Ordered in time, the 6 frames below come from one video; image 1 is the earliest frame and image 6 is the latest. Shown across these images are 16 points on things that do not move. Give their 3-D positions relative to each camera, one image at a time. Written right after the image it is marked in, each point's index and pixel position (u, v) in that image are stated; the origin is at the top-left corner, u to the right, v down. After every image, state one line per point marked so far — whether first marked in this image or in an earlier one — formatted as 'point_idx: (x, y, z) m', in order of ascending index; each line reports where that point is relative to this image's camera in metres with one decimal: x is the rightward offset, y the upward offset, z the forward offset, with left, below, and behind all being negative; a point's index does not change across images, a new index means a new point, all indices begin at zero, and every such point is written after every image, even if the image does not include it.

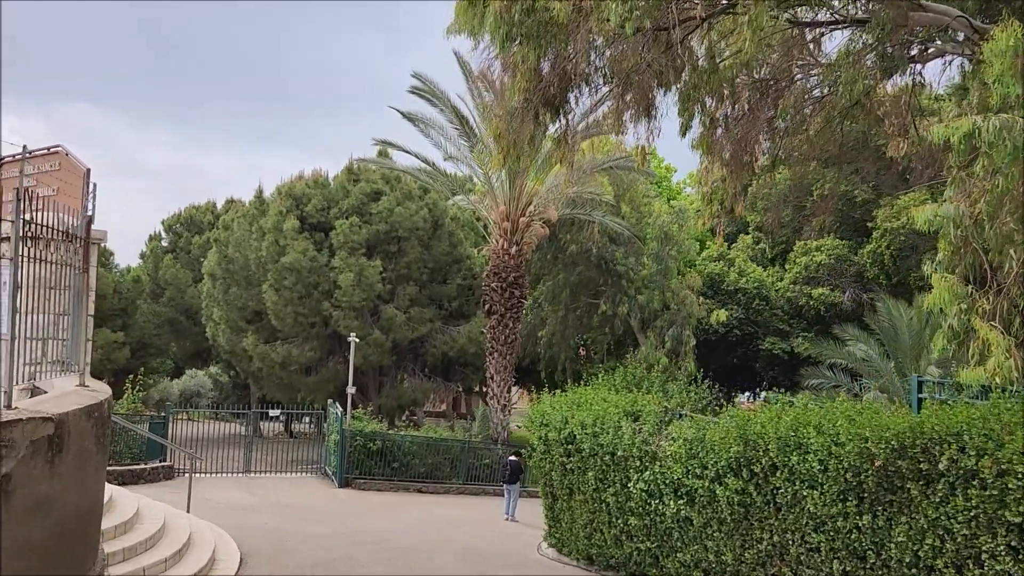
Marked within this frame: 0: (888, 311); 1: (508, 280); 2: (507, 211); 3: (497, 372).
0: (+8.0, -0.4, +16.2) m
1: (-0.1, +0.2, +18.1) m
2: (-0.1, +1.9, +17.8) m
3: (-0.3, -2.0, +18.4) m
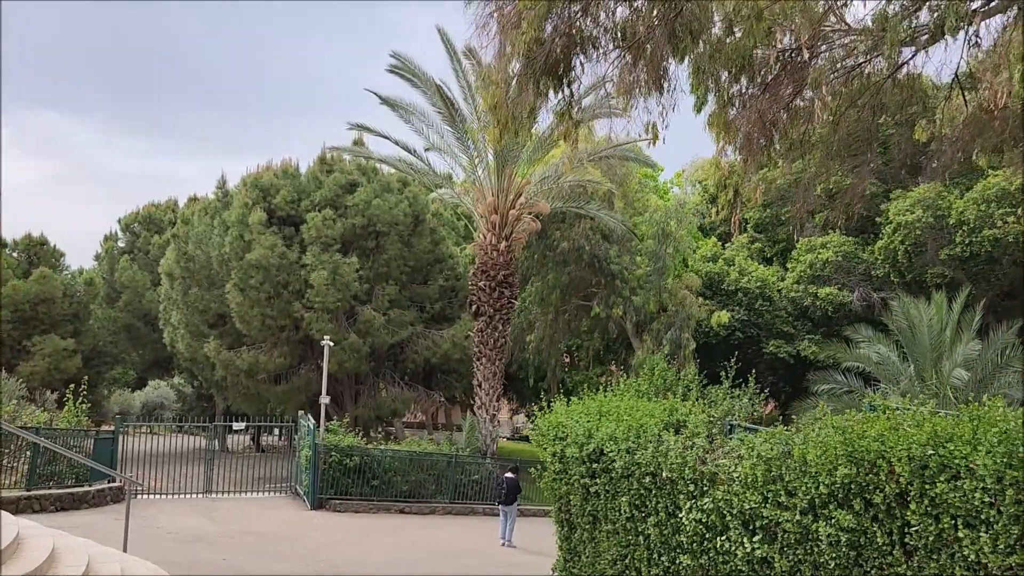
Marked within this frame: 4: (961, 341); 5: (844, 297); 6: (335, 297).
0: (+7.8, -0.4, +15.0) m
1: (-0.3, +0.2, +16.7) m
2: (-0.4, +1.9, +16.4) m
3: (-0.6, -2.0, +16.9) m
4: (+8.6, -1.0, +14.3) m
5: (+7.7, -0.2, +17.6) m
6: (-4.6, -0.2, +19.4) m
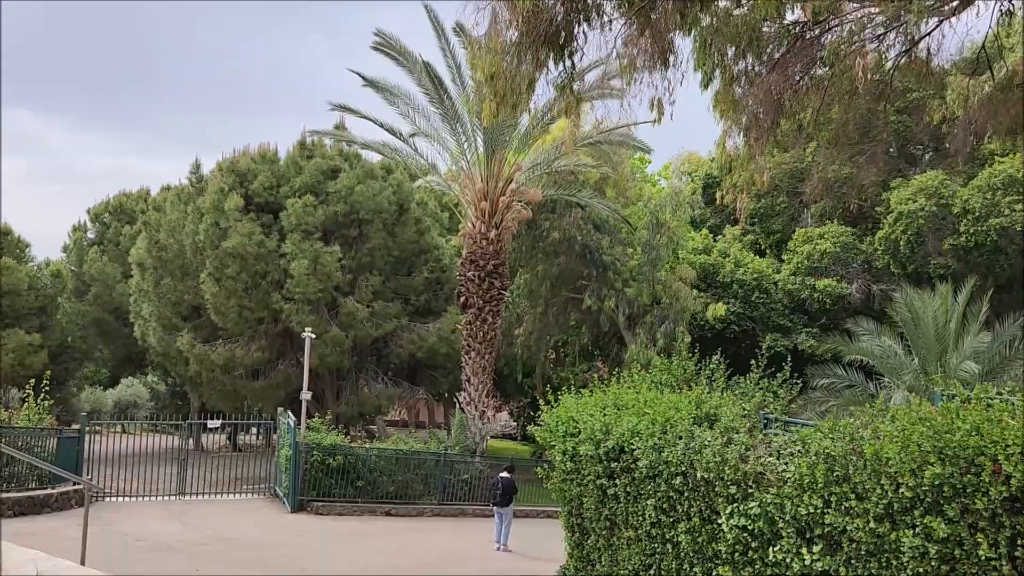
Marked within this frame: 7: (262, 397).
0: (+7.7, -0.2, +14.6) m
1: (-0.5, +0.4, +16.0) m
2: (-0.6, +2.1, +15.7) m
3: (-0.8, -1.8, +16.2) m
4: (+8.4, -0.8, +13.9) m
5: (+7.5, 0.0, +17.1) m
6: (-4.8, 0.0, +18.6) m
7: (-6.4, -2.8, +19.3) m
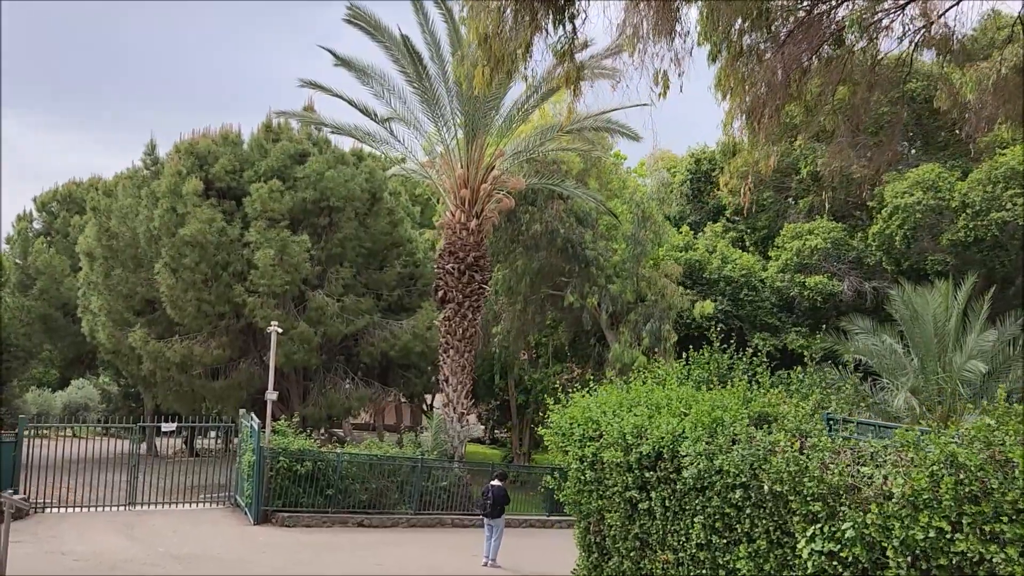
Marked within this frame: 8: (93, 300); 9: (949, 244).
0: (+7.3, -0.1, +14.0) m
1: (-0.9, +0.5, +15.0) m
2: (-0.9, +2.2, +14.8) m
3: (-1.2, -1.7, +15.3) m
4: (+8.1, -0.8, +13.3) m
5: (+7.0, 0.0, +16.5) m
6: (-5.3, +0.2, +17.5) m
7: (-6.9, -2.6, +18.0) m
8: (-10.9, -0.3, +19.6) m
9: (+8.6, +0.8, +14.8) m
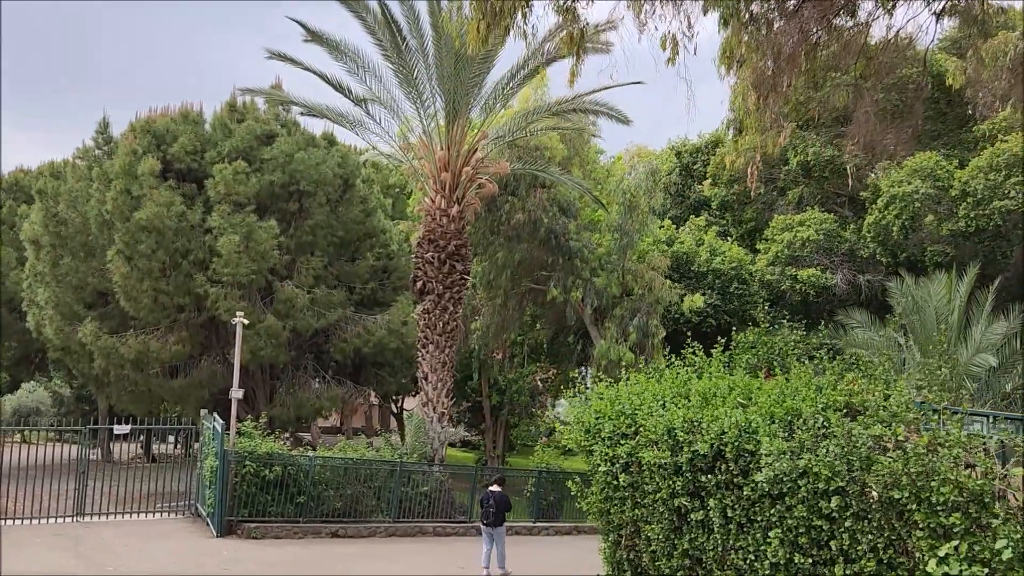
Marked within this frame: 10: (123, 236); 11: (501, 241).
0: (+7.1, 0.0, +13.4) m
1: (-1.2, +0.7, +14.1) m
2: (-1.2, +2.4, +13.9) m
3: (-1.5, -1.5, +14.3) m
4: (+7.9, -0.6, +12.8) m
5: (+6.7, +0.2, +15.9) m
6: (-5.7, +0.3, +16.4) m
7: (-7.4, -2.5, +16.9) m
8: (-11.4, -0.2, +18.3) m
9: (+8.2, +1.0, +14.3) m
10: (-8.3, +1.0, +16.3) m
11: (-0.3, +1.1, +17.5) m
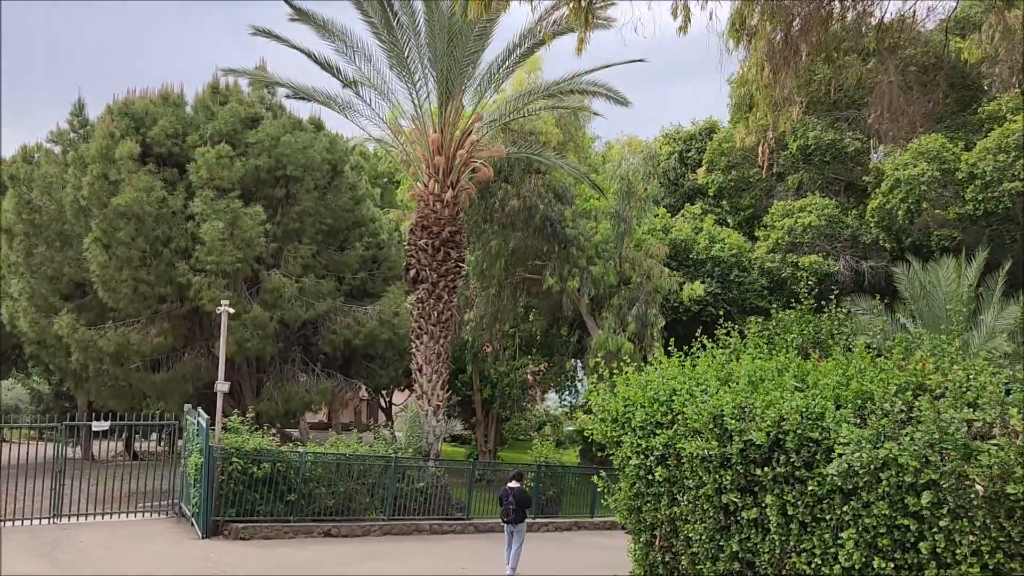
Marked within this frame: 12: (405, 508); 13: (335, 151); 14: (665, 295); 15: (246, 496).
0: (+7.0, +0.3, +13.1) m
1: (-1.3, +0.9, +13.6) m
2: (-1.3, +2.6, +13.3) m
3: (-1.6, -1.3, +13.8) m
4: (+7.8, -0.3, +12.5) m
5: (+6.6, +0.5, +15.6) m
6: (-5.9, +0.5, +15.8) m
7: (-7.5, -2.3, +16.2) m
8: (-11.5, 0.0, +17.6) m
9: (+8.2, +1.3, +13.9) m
10: (-8.5, +1.2, +15.6) m
11: (-0.4, +1.3, +17.0) m
12: (-1.7, -3.5, +12.1) m
13: (-4.2, +3.1, +17.6) m
14: (+3.4, -0.2, +16.9) m
15: (-3.8, -3.0, +10.8) m
